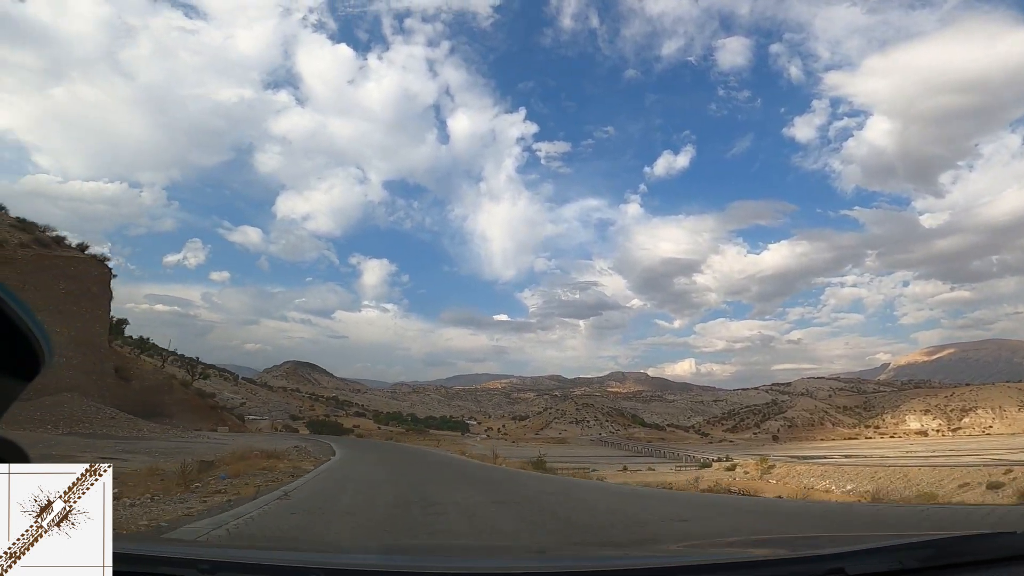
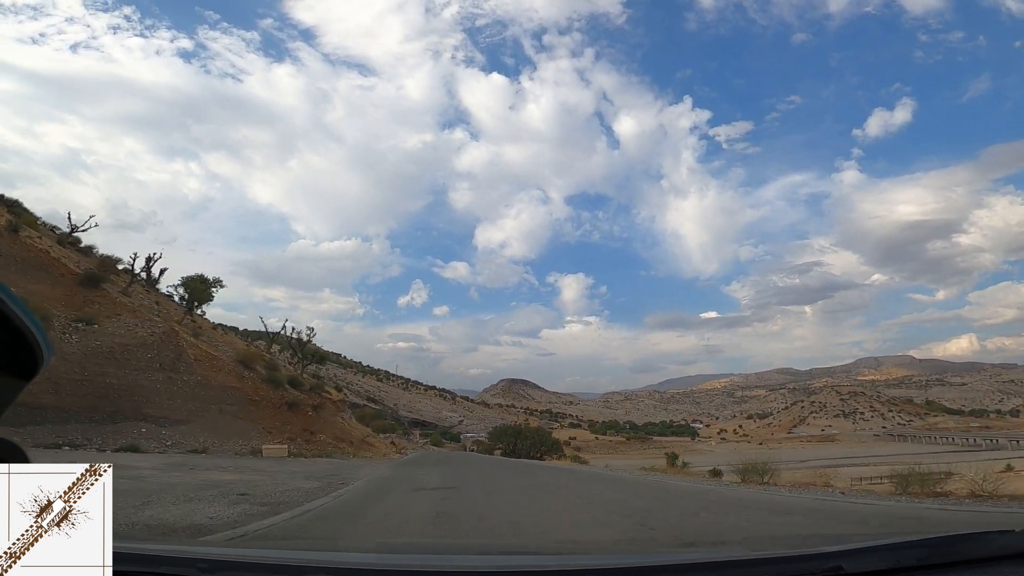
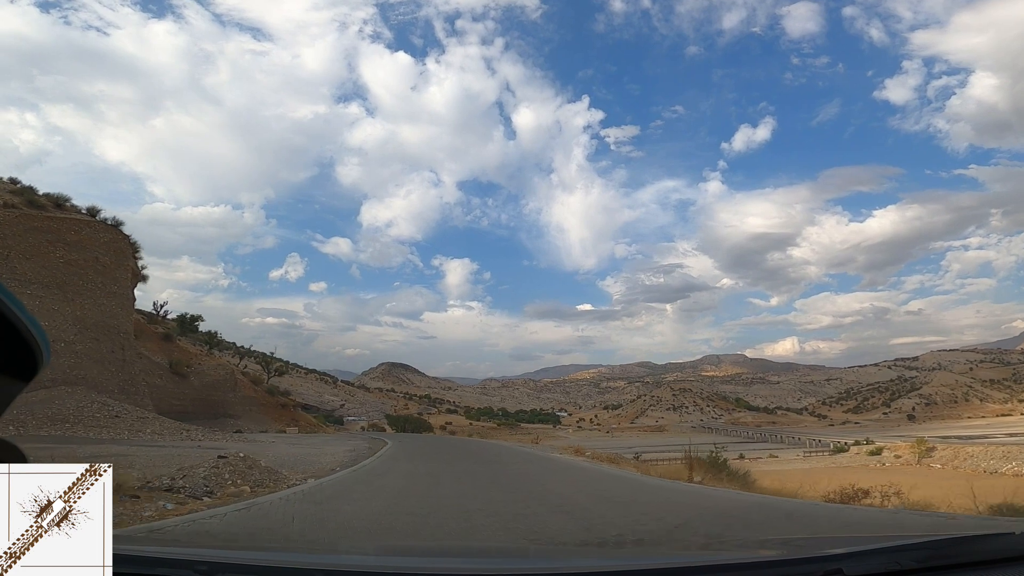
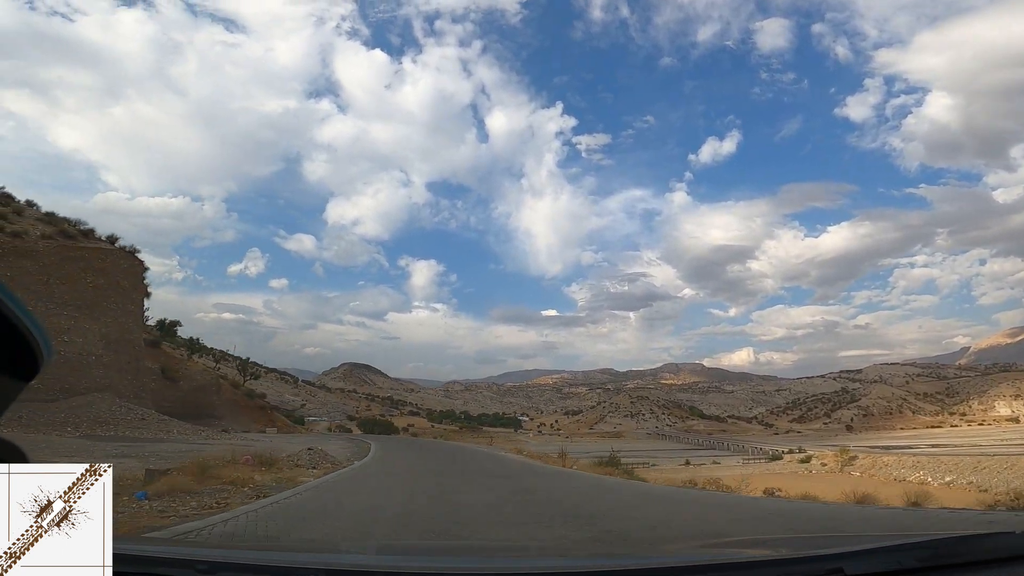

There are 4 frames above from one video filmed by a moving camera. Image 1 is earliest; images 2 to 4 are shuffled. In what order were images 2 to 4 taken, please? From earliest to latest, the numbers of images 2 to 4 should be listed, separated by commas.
4, 3, 2
